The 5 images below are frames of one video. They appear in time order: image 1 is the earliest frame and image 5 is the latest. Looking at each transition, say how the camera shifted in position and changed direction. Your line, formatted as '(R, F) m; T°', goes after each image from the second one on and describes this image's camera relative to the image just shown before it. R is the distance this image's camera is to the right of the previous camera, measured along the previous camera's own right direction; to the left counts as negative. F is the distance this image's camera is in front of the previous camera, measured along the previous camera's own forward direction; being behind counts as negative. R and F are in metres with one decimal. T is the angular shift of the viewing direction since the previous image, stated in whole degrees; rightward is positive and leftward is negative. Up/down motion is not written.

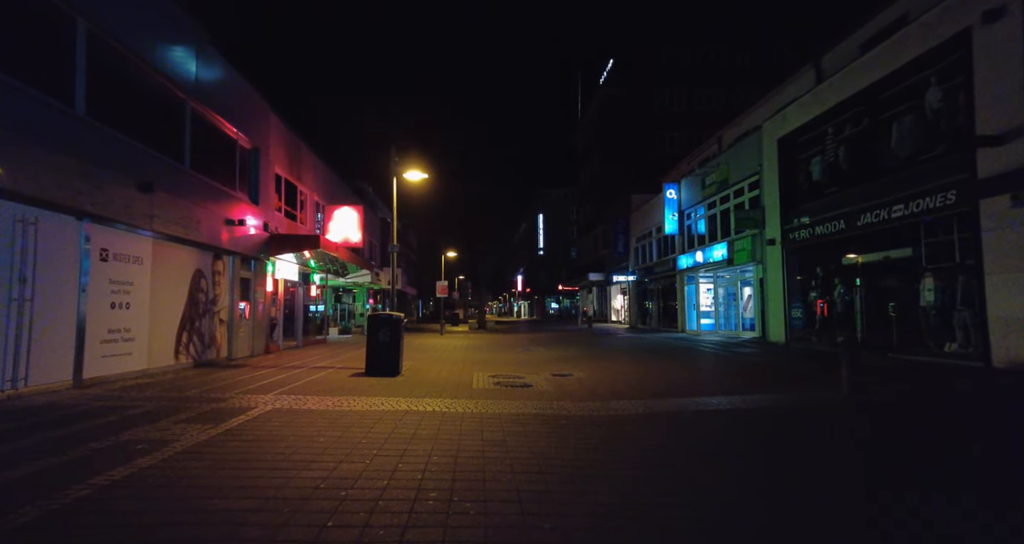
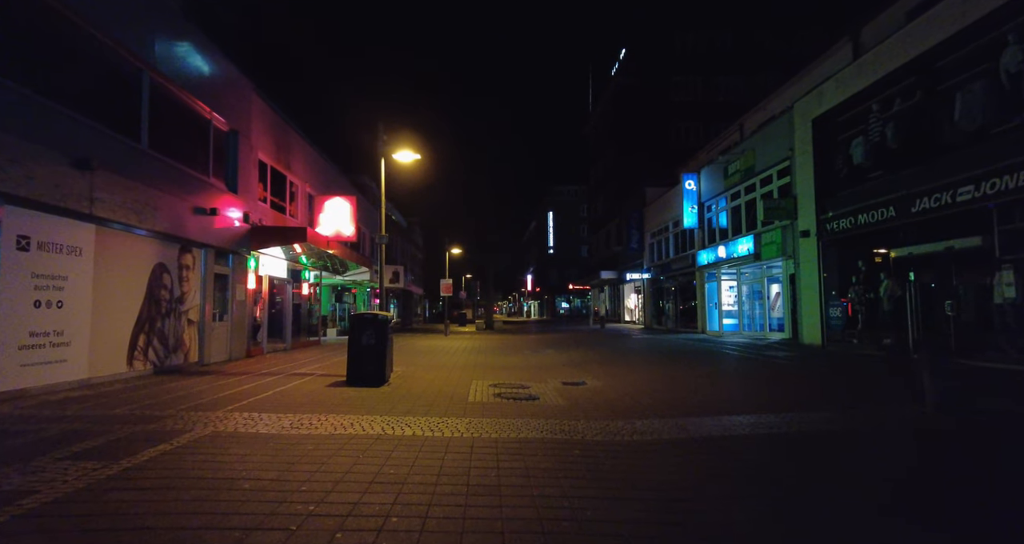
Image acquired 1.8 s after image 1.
(+0.1, +1.6) m; -1°
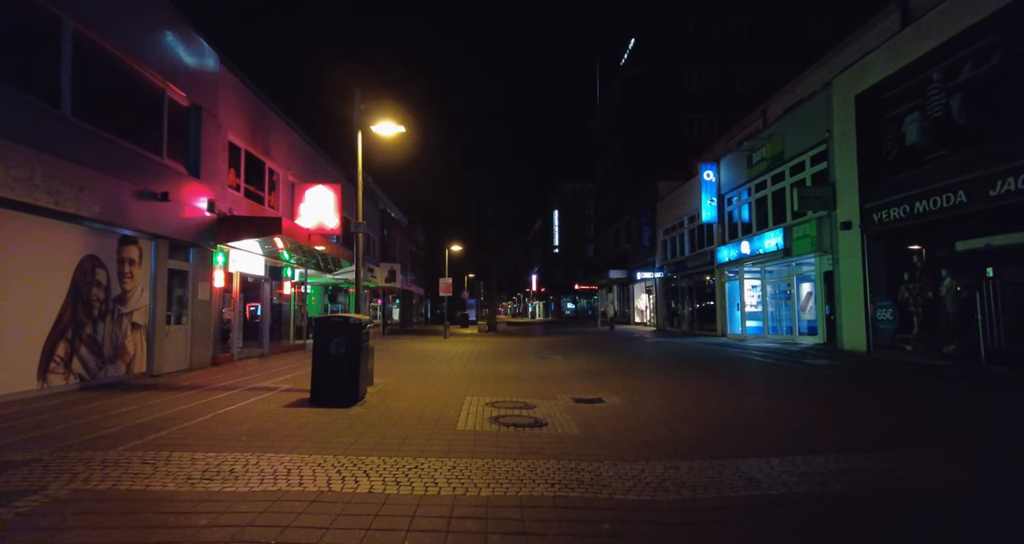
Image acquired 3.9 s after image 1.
(+0.1, +1.8) m; -1°
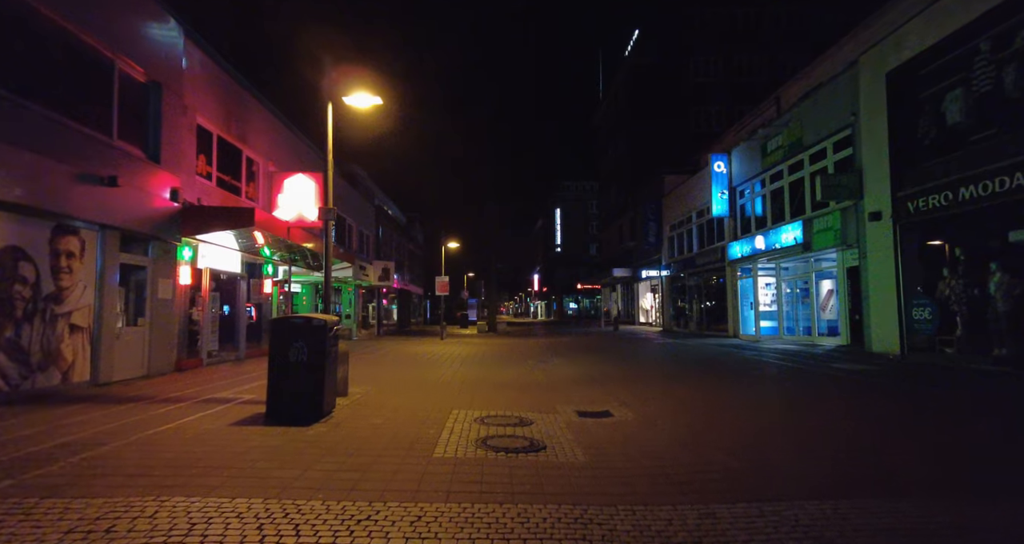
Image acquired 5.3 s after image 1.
(+0.1, +1.3) m; 0°
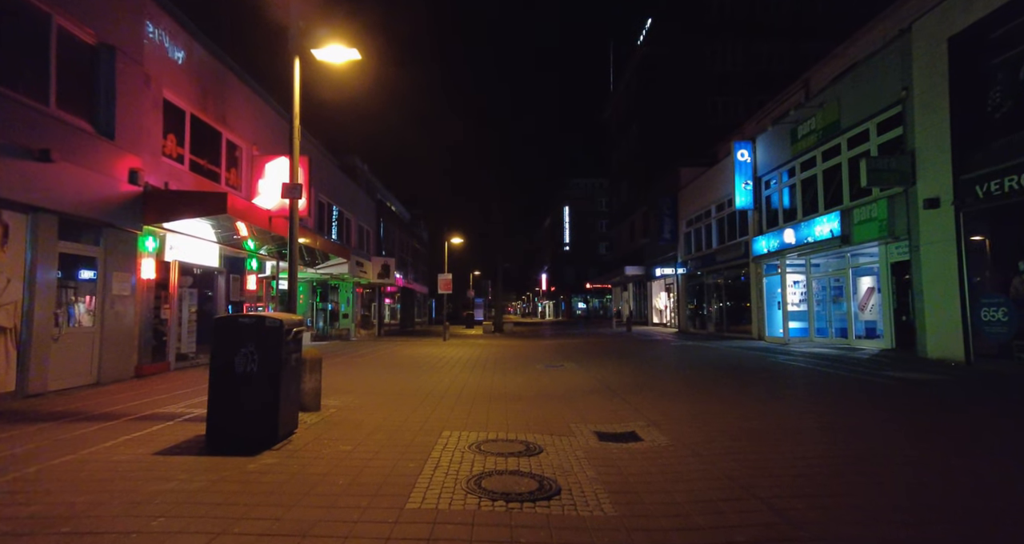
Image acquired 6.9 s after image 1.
(0.0, +1.5) m; -1°
